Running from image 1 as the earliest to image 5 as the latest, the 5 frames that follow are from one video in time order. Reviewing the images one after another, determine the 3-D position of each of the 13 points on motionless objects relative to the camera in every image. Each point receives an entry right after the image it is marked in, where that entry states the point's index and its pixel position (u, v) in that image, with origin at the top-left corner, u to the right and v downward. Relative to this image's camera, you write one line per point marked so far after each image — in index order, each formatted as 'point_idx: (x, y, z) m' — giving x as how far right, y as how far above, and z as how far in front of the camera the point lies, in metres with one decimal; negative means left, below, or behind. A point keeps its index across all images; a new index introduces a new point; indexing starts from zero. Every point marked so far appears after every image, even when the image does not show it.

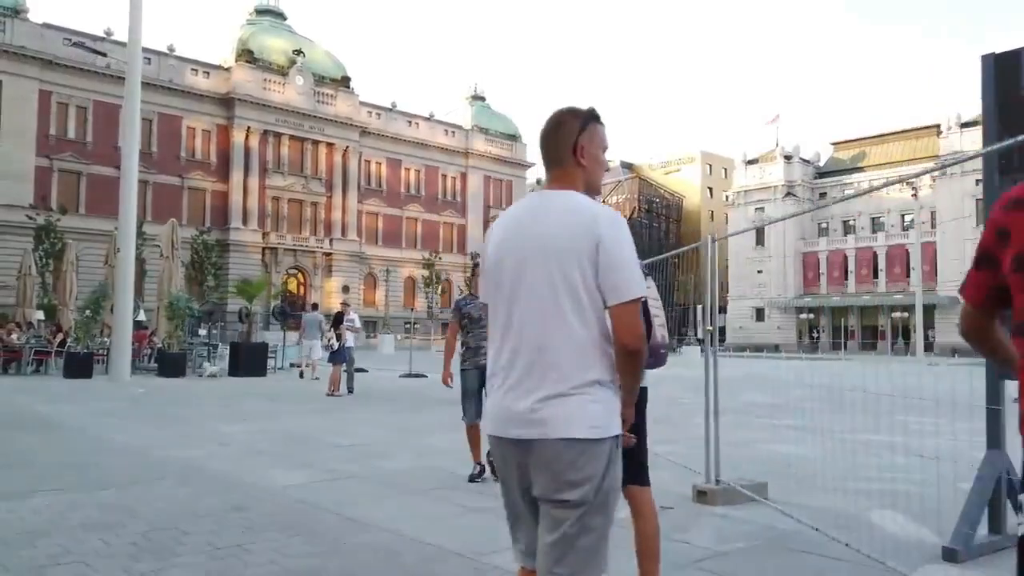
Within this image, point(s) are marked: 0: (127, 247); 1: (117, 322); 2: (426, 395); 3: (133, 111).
0: (-8.5, +0.9, +17.0) m
1: (-8.5, -0.8, +16.7) m
2: (-1.7, -2.1, +14.8) m
3: (-8.5, +4.0, +17.2) m
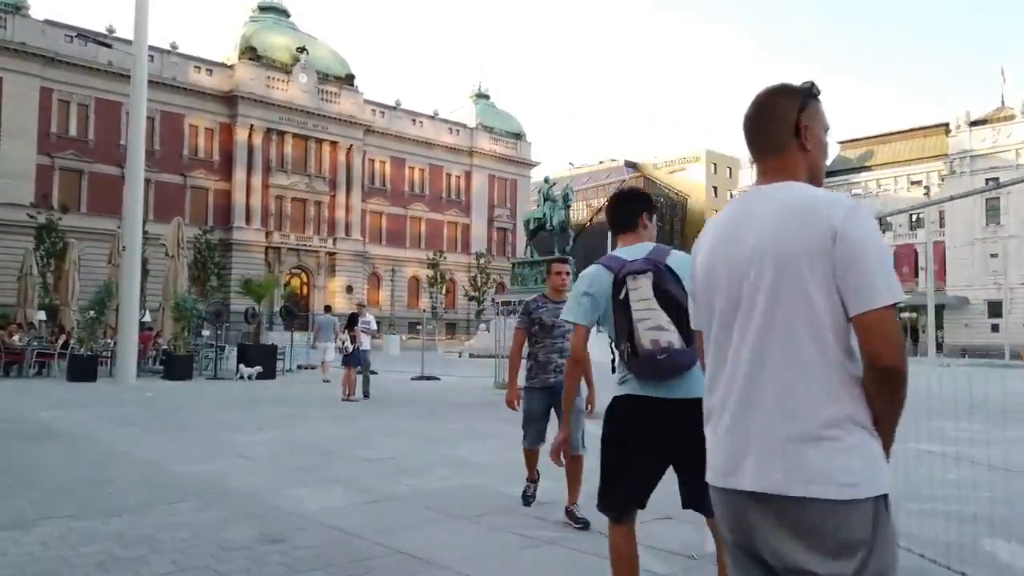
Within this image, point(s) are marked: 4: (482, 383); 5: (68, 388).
0: (-8.1, +0.9, +16.4) m
1: (-8.1, -0.8, +16.1) m
2: (-1.3, -2.1, +14.2) m
3: (-8.1, +4.0, +16.6) m
4: (-0.7, -2.3, +18.9) m
5: (-8.6, -2.0, +15.0) m
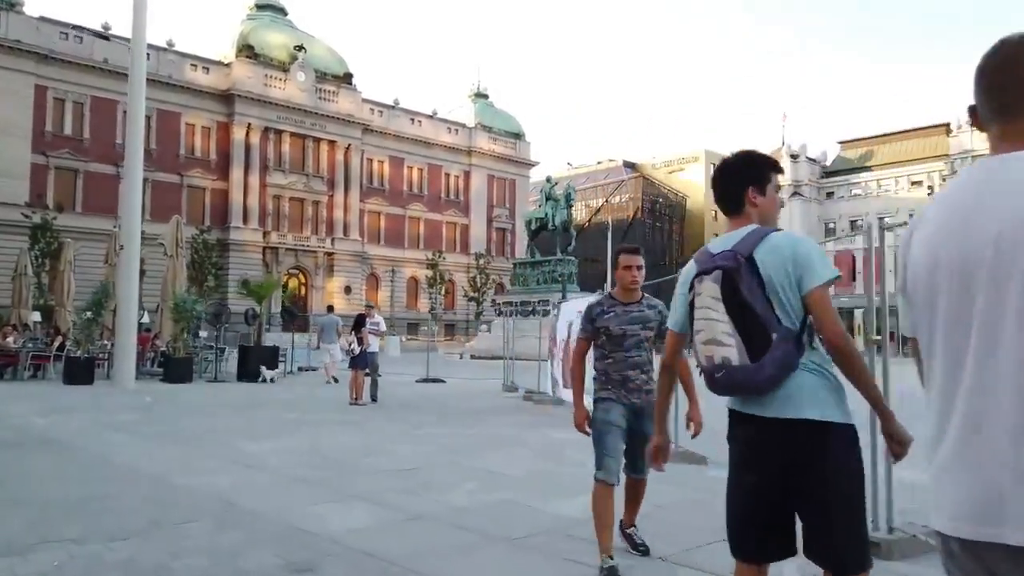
0: (-7.9, +0.9, +15.9) m
1: (-7.9, -0.8, +15.6) m
2: (-1.0, -2.1, +13.8) m
3: (-7.9, +4.0, +16.1) m
4: (-0.5, -2.3, +18.4) m
5: (-8.4, -2.0, +14.5) m
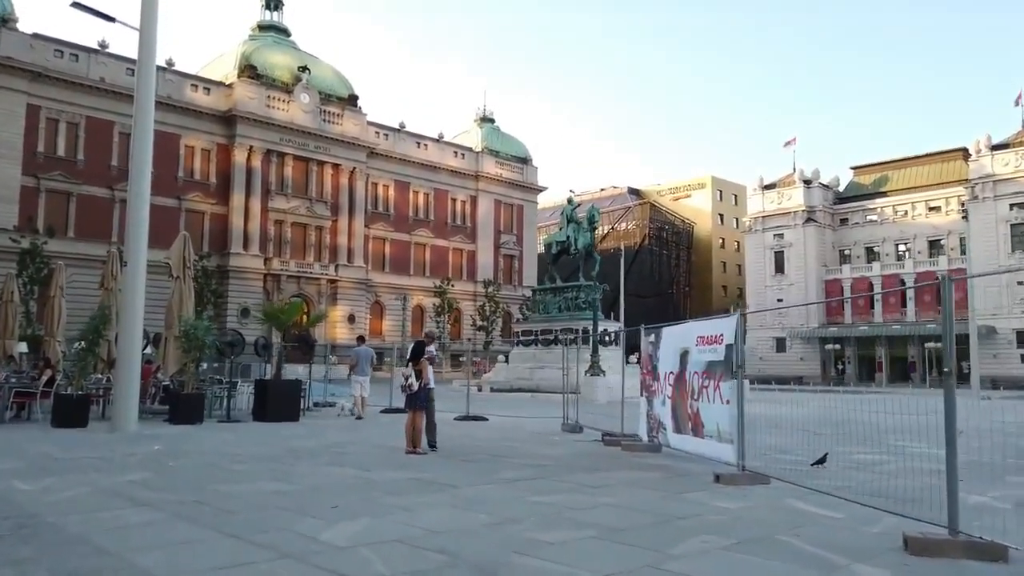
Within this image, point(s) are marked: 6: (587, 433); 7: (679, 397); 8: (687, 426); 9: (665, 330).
0: (-6.6, +0.5, +13.6) m
1: (-6.7, -1.2, +13.2) m
2: (+0.2, -2.4, +11.4) m
3: (-6.6, +3.5, +13.9) m
4: (+0.7, -2.9, +16.0) m
5: (-7.2, -2.3, +12.0) m
6: (+1.4, -2.8, +14.7) m
7: (+2.1, -1.4, +9.9) m
8: (+2.2, -1.7, +9.5) m
9: (+2.1, -0.6, +10.5) m
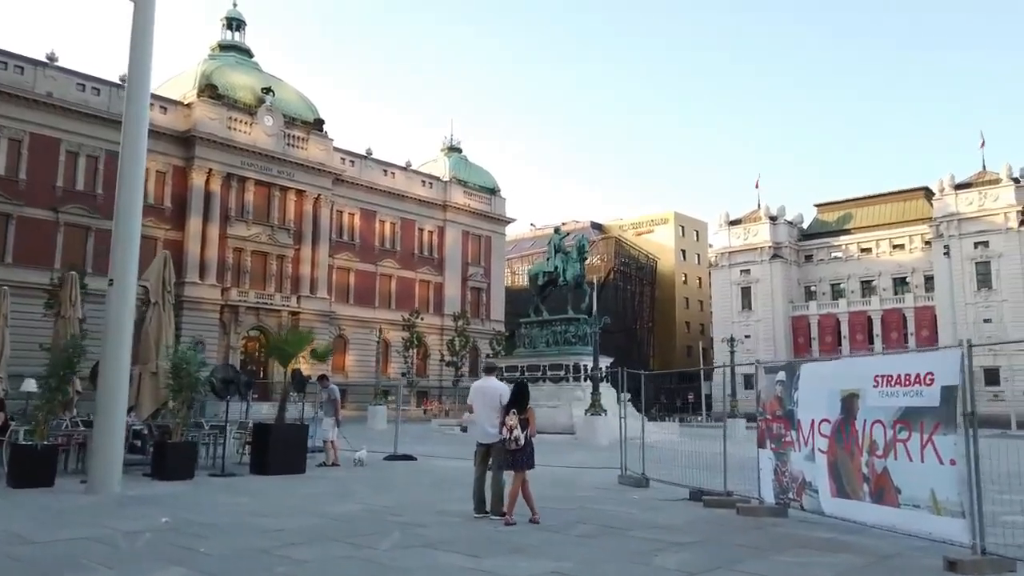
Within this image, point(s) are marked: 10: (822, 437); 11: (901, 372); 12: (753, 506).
0: (-5.6, +0.1, +11.1) m
1: (-5.6, -1.5, +10.6) m
2: (+1.4, -2.7, +9.2) m
3: (-5.6, +3.1, +11.5) m
4: (+1.5, -3.4, +13.8) m
5: (-6.0, -2.6, +9.3) m
6: (+2.3, -3.3, +12.6) m
7: (+3.4, -1.7, +7.9) m
8: (+3.5, -2.0, +7.6) m
9: (+3.3, -0.9, +8.6) m
10: (+3.3, -1.6, +8.3) m
11: (+3.6, -0.8, +7.2) m
12: (+3.0, -2.7, +9.6) m
